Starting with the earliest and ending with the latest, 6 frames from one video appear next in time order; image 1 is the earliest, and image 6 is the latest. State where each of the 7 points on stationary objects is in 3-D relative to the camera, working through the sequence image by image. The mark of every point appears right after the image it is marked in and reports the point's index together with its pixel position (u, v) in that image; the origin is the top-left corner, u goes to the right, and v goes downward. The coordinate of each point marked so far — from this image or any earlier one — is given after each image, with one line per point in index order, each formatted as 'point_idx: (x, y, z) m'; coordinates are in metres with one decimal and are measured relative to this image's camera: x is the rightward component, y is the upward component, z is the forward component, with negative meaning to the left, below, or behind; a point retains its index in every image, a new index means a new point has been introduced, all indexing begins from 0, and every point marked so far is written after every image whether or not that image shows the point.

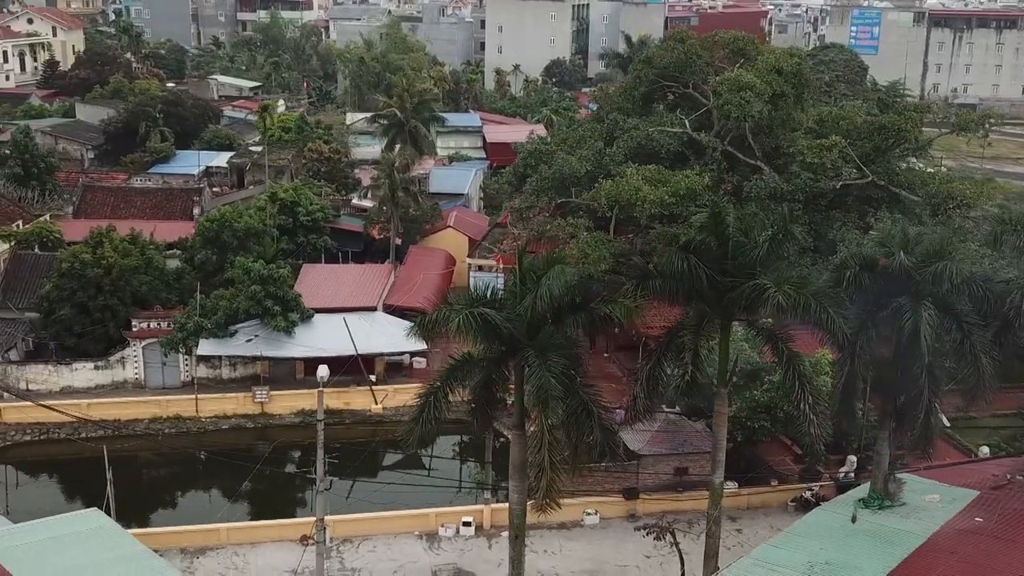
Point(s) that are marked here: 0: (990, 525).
0: (+6.4, -3.2, +15.4) m
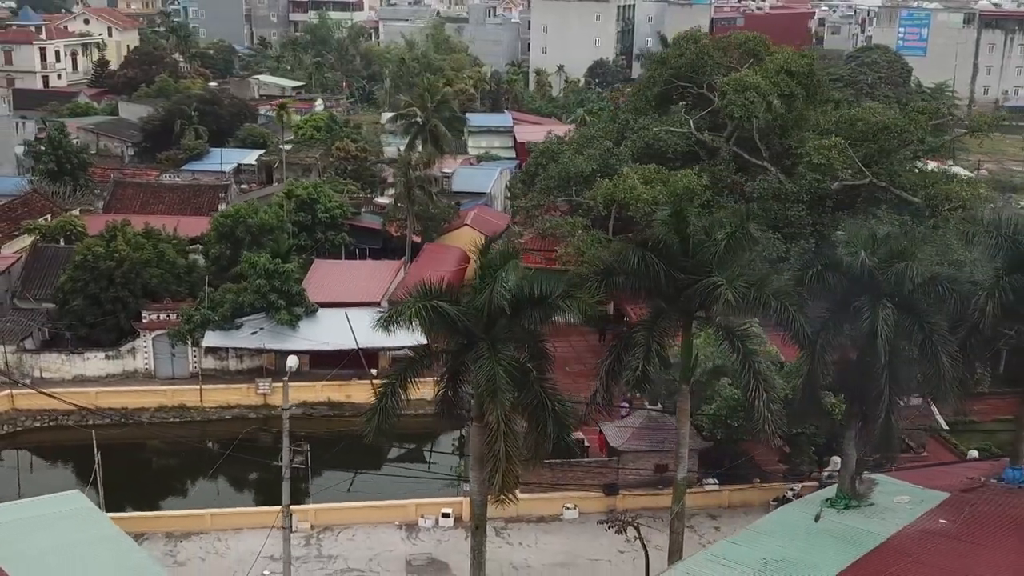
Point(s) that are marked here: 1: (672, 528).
0: (+5.9, -3.2, +15.3) m
1: (+2.3, -3.4, +16.1) m
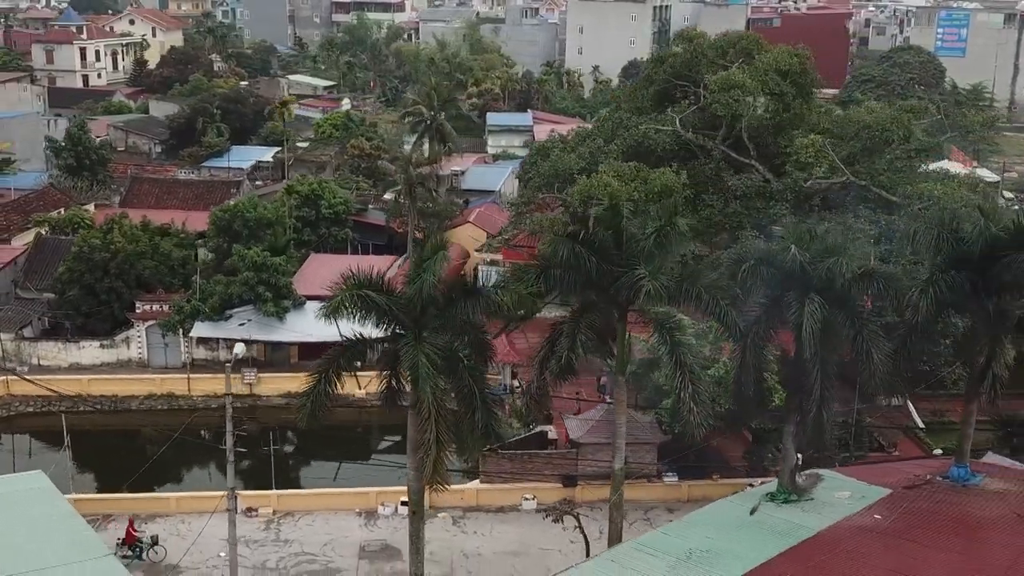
0: (+5.0, -3.1, +15.4) m
1: (+1.4, -3.3, +16.3) m
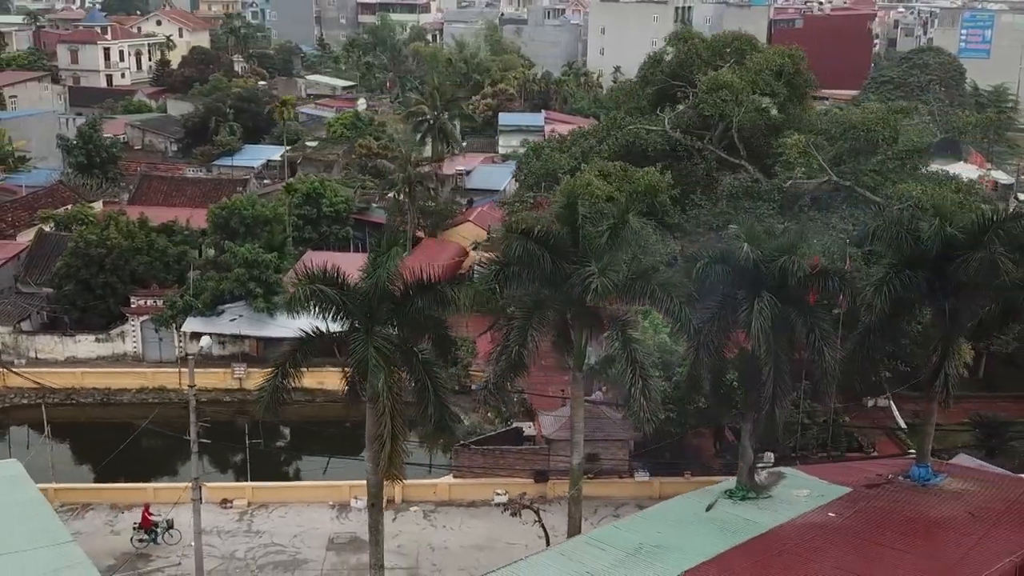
0: (+4.4, -3.1, +15.4) m
1: (+0.8, -3.2, +16.4) m
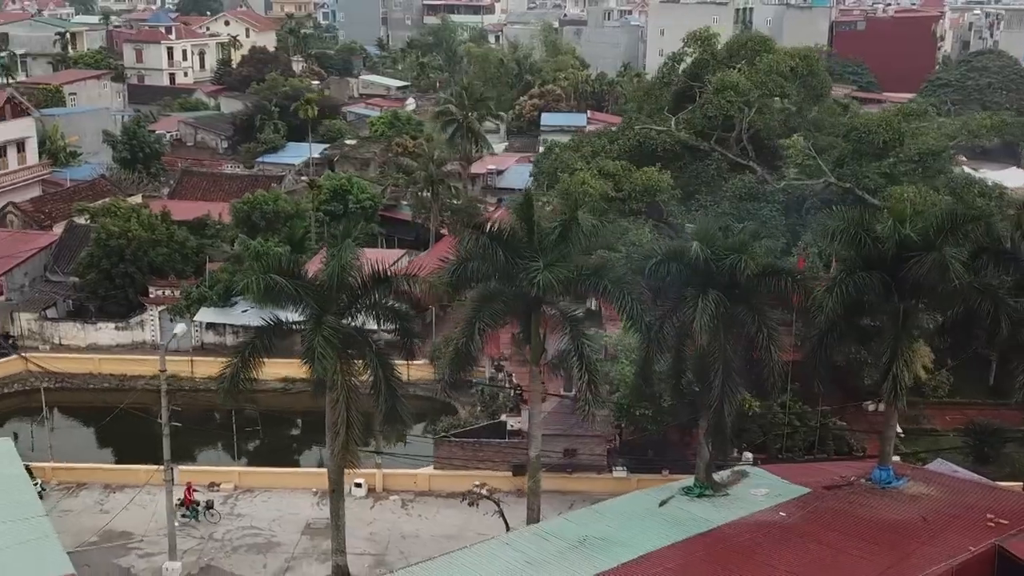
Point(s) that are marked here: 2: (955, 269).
0: (+3.7, -3.1, +15.4) m
1: (+0.2, -3.2, +16.7) m
2: (+5.6, +0.2, +14.6) m
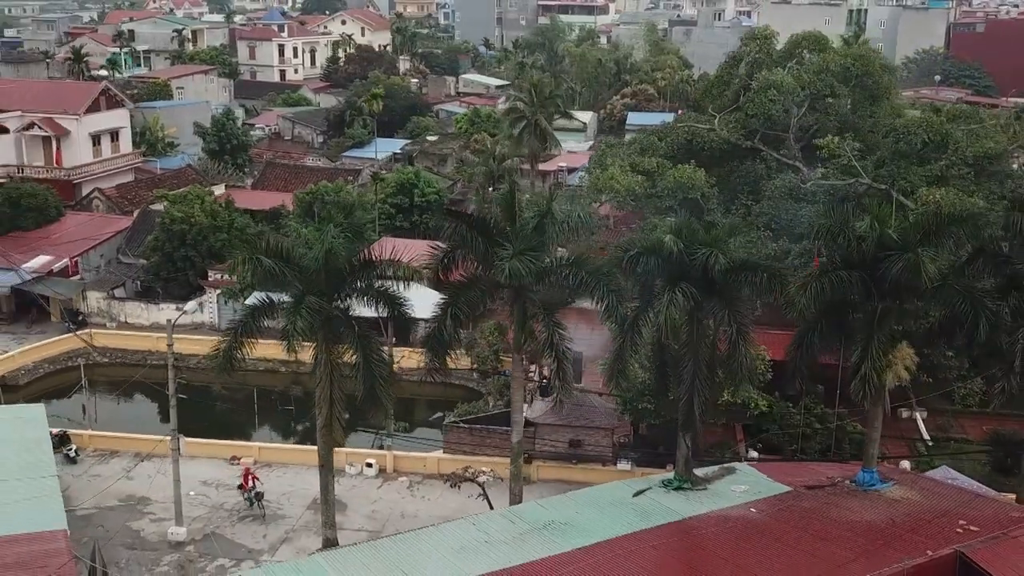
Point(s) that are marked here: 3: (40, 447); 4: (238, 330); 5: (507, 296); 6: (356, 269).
0: (+3.3, -3.1, +15.4) m
1: (0.0, -3.0, +17.1) m
2: (+5.2, +0.2, +14.4) m
3: (-7.4, -2.5, +18.0) m
4: (-3.9, -0.5, +16.5) m
5: (-0.1, -0.1, +16.1) m
6: (-2.2, +0.3, +16.1) m
